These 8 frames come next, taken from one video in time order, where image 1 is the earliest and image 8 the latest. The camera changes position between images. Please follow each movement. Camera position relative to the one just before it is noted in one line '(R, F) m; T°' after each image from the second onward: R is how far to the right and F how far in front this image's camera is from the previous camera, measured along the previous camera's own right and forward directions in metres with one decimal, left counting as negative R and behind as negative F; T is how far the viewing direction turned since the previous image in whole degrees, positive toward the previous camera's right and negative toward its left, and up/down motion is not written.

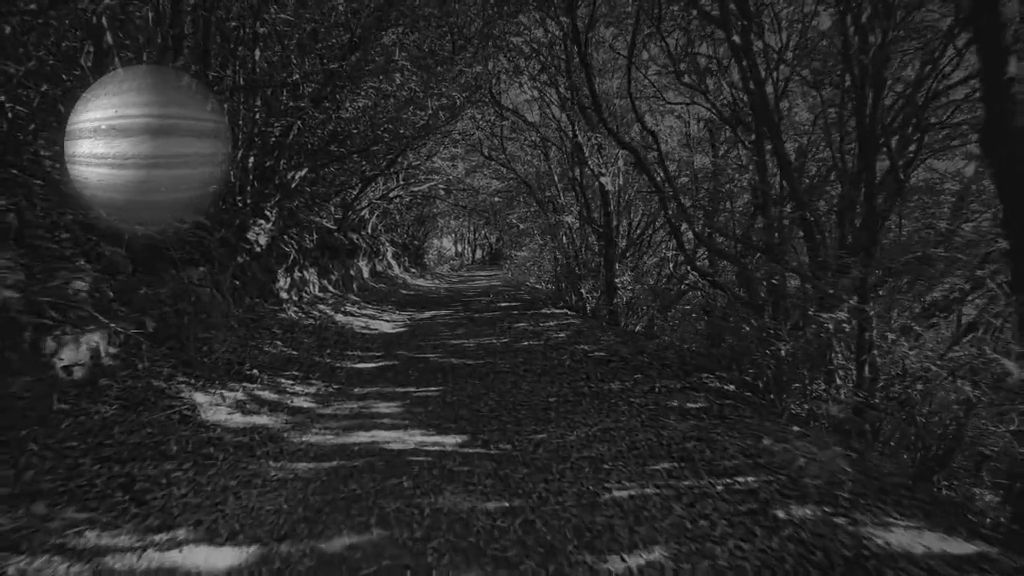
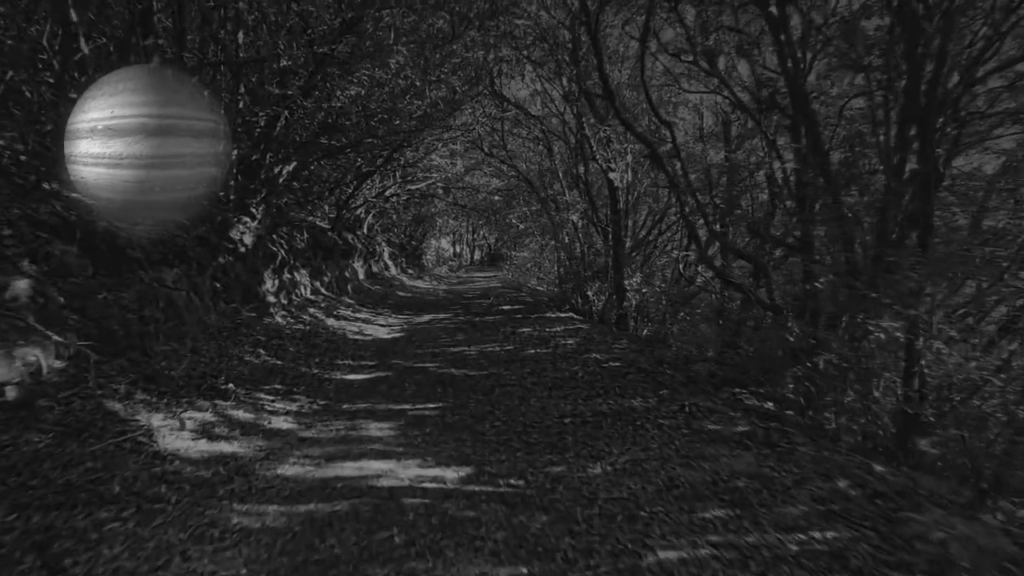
(-0.1, +0.8) m; 0°
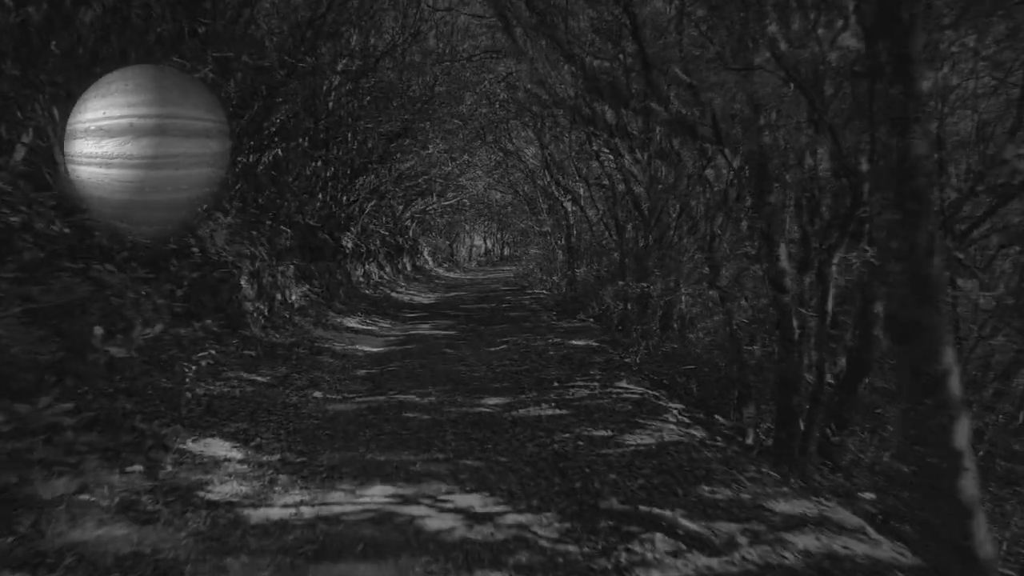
(-0.3, +1.5) m; 0°
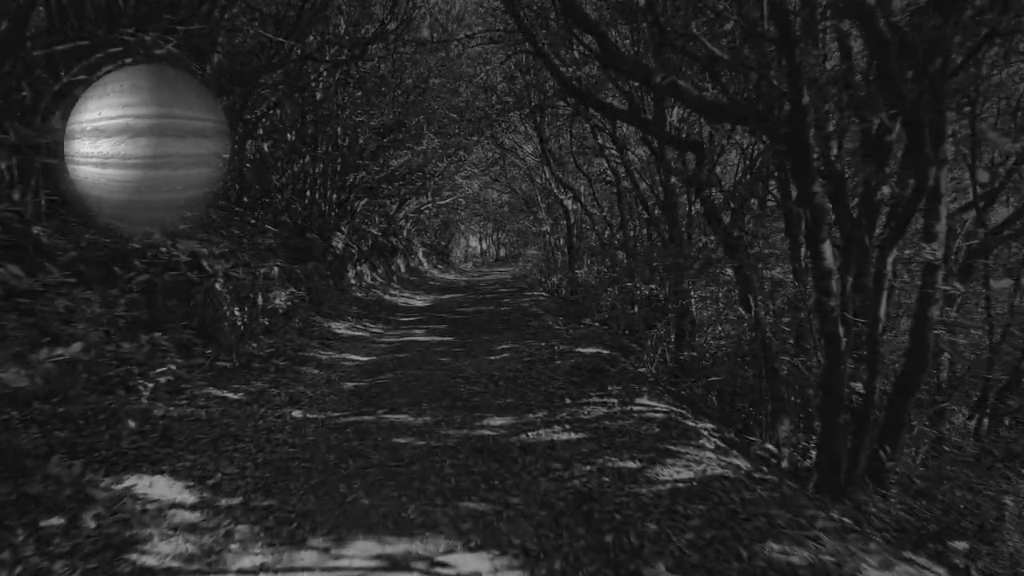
(-0.1, +1.1) m; +1°
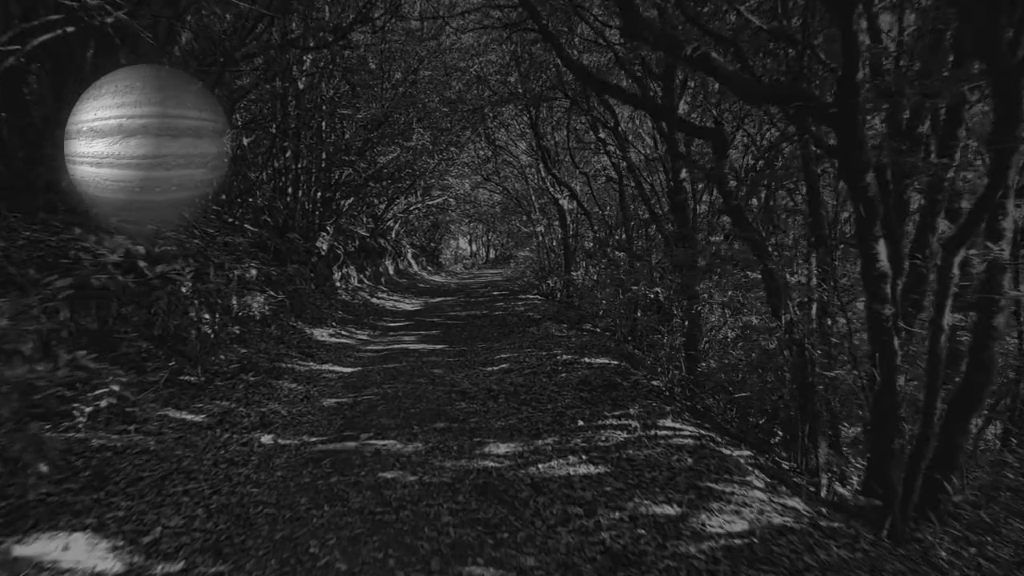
(-0.2, +1.0) m; +1°
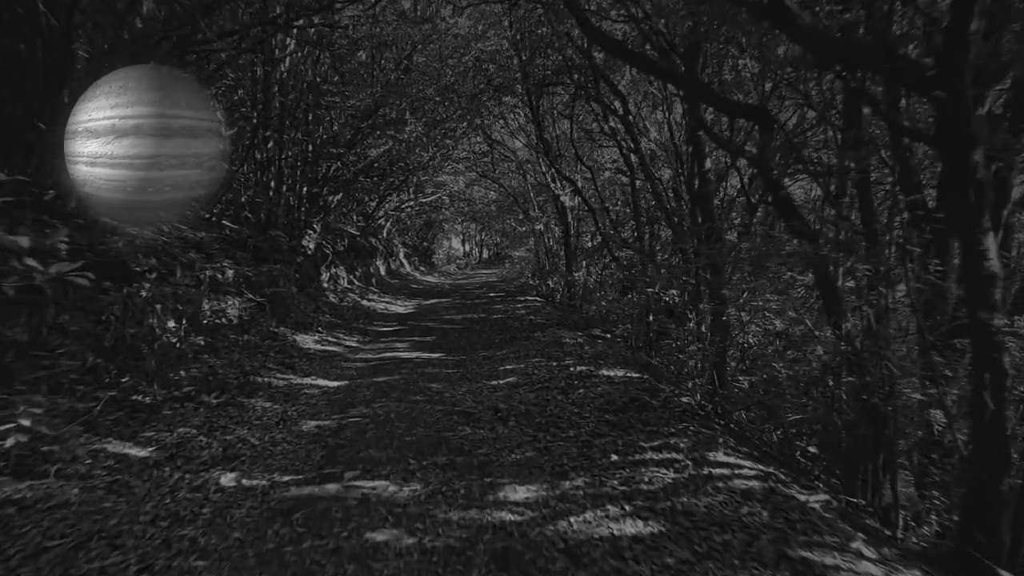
(-0.3, +1.3) m; +1°
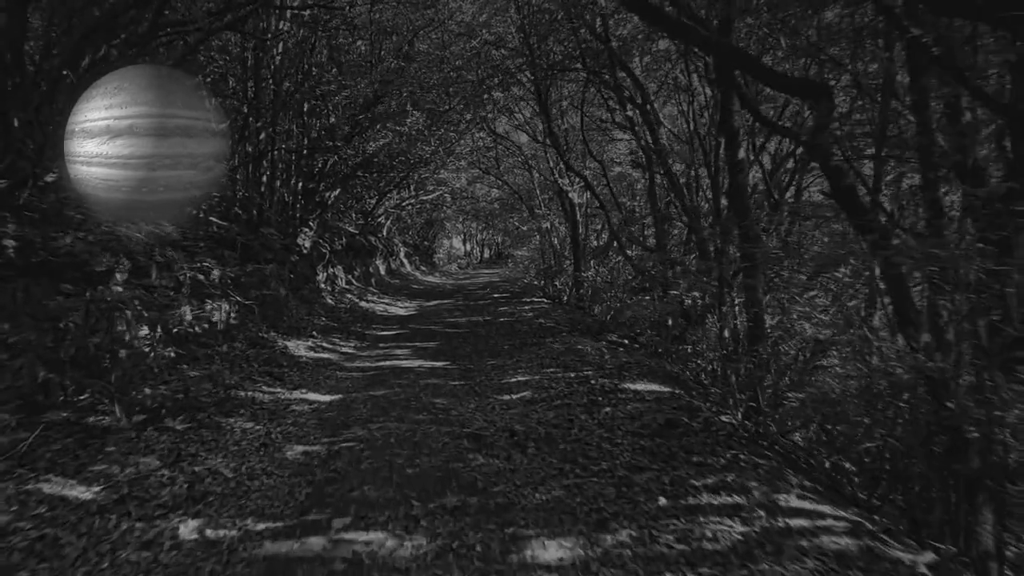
(-0.2, +1.0) m; 0°
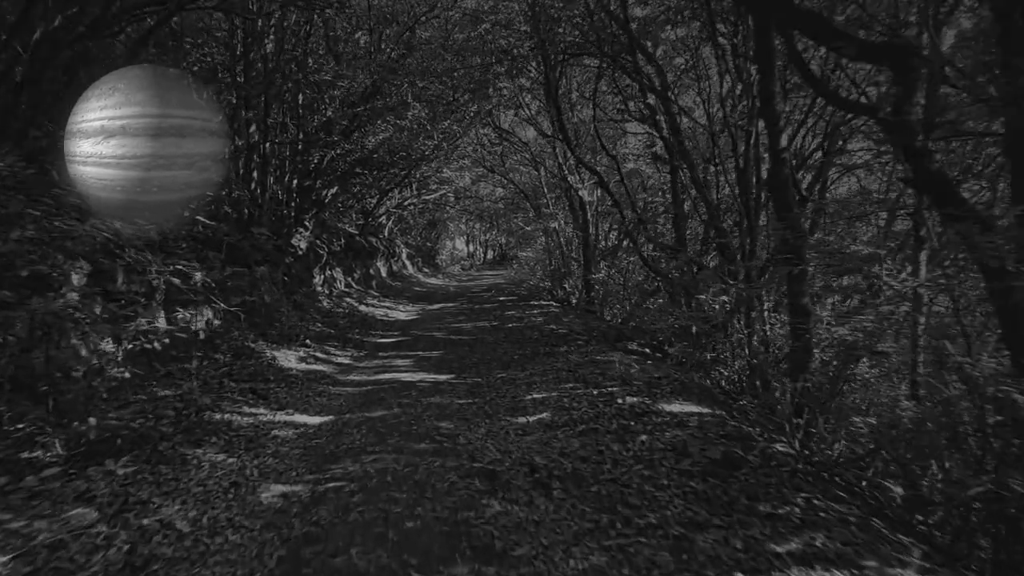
(-0.2, +1.1) m; 0°
